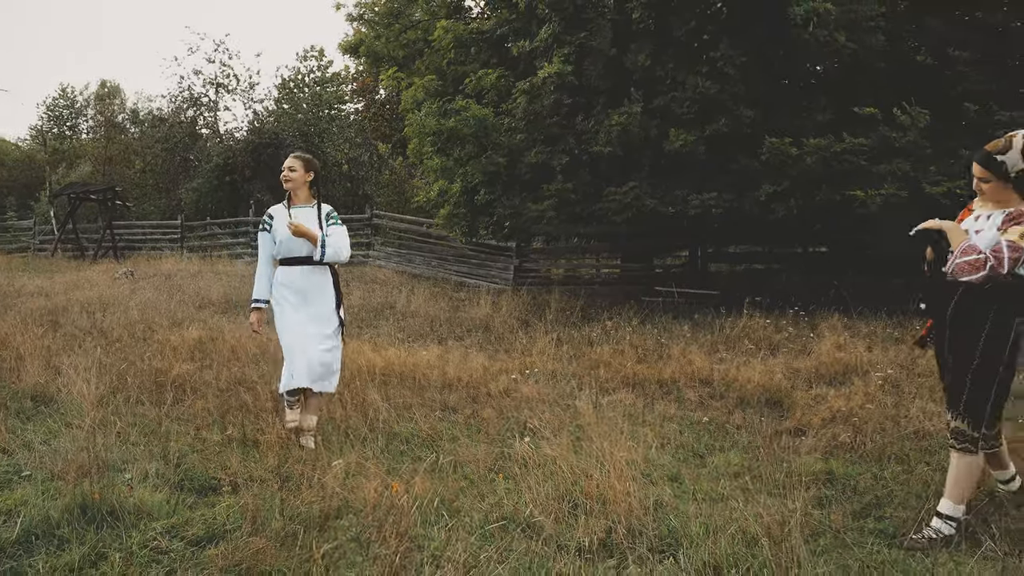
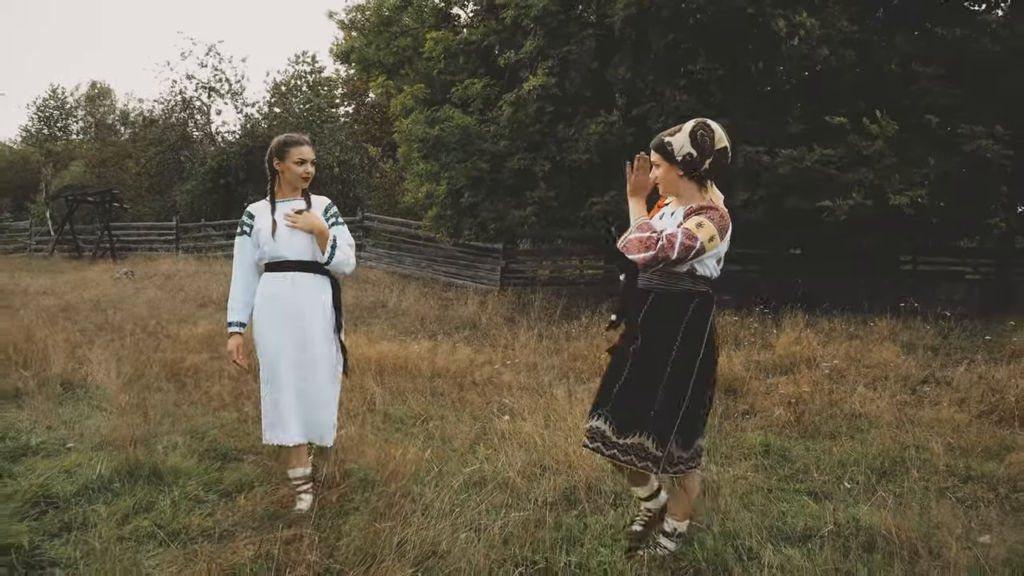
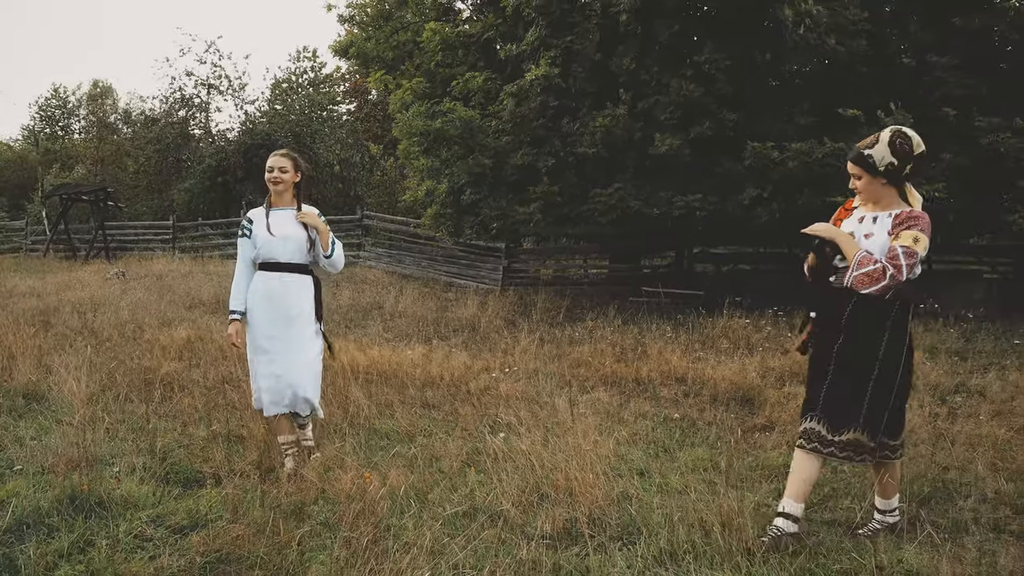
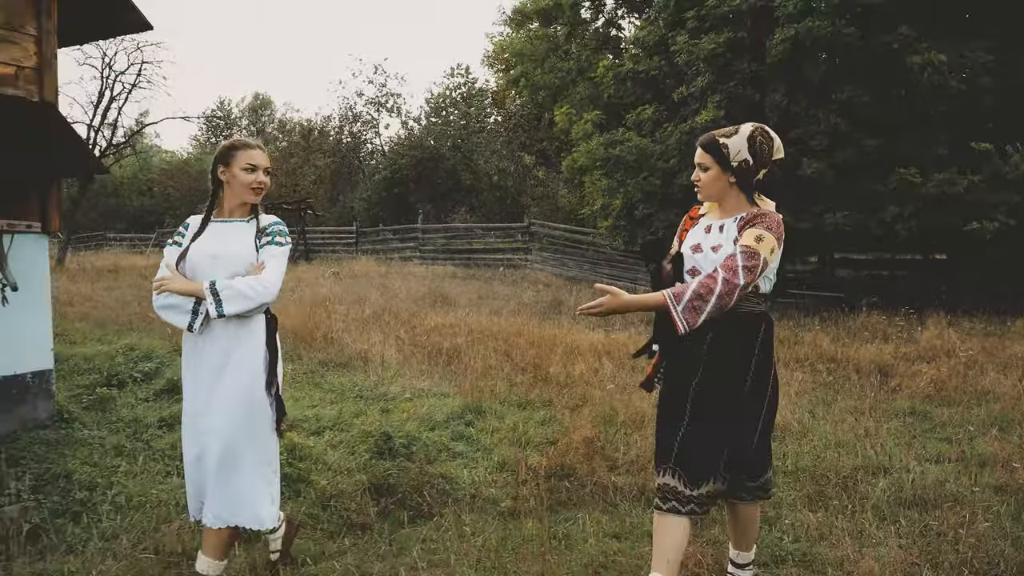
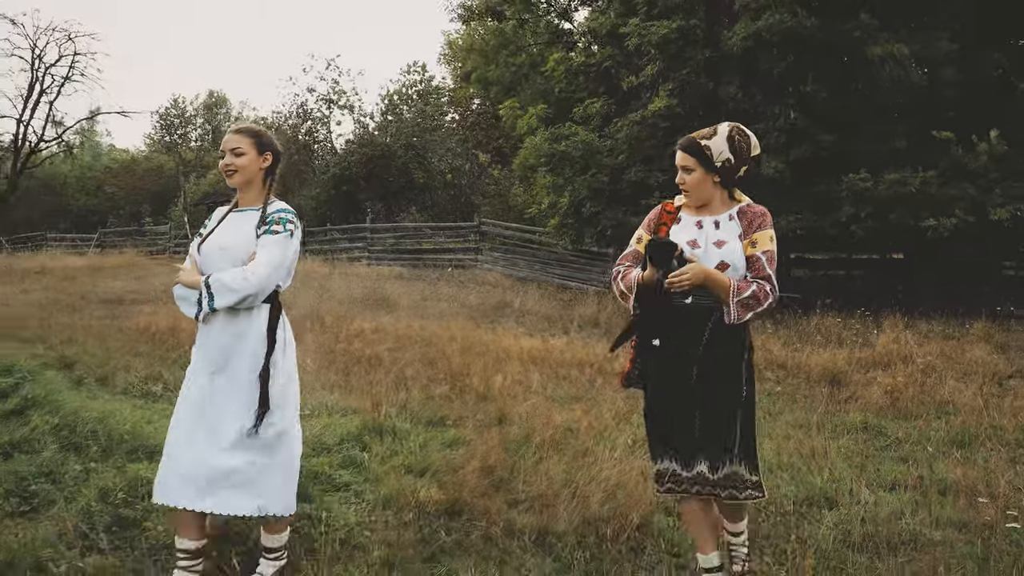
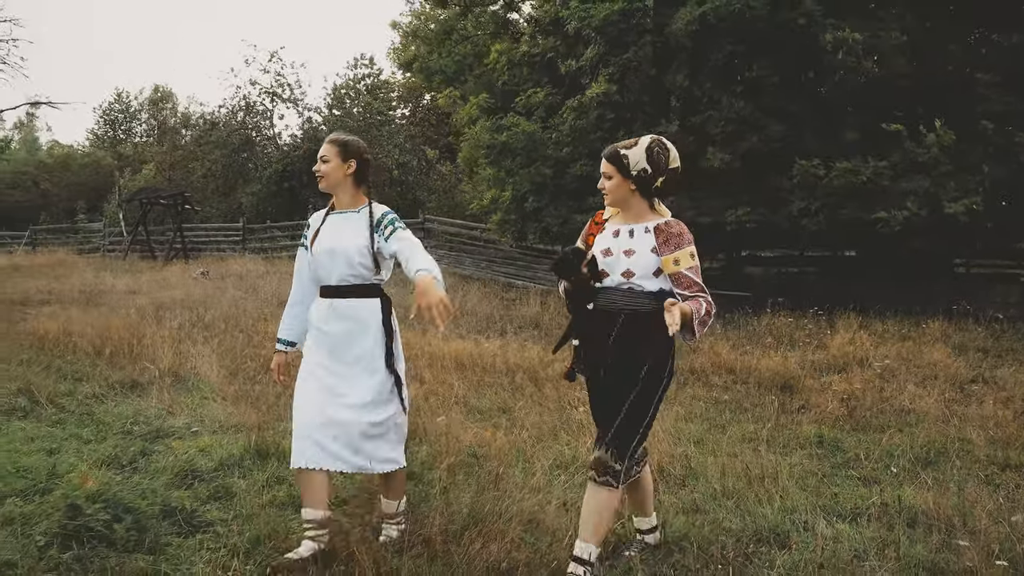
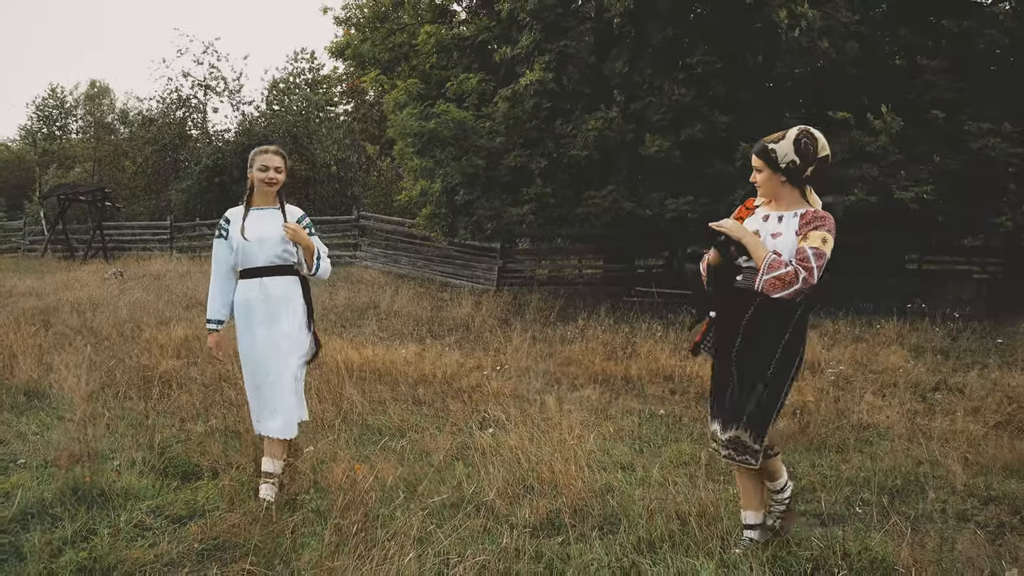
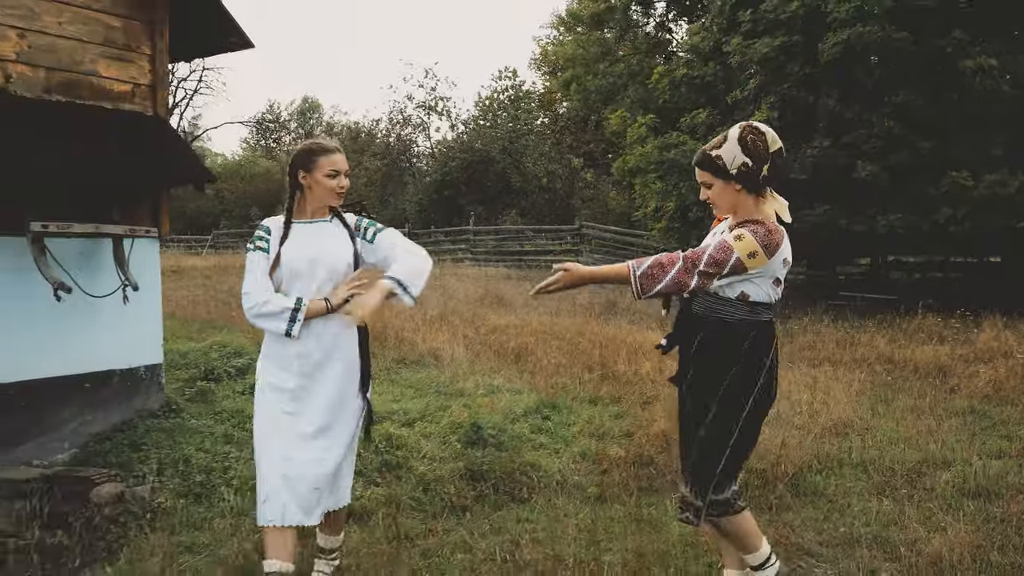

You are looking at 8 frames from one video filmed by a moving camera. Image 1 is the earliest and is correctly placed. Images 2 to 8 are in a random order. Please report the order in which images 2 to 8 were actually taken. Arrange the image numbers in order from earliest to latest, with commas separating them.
3, 7, 2, 6, 5, 4, 8
